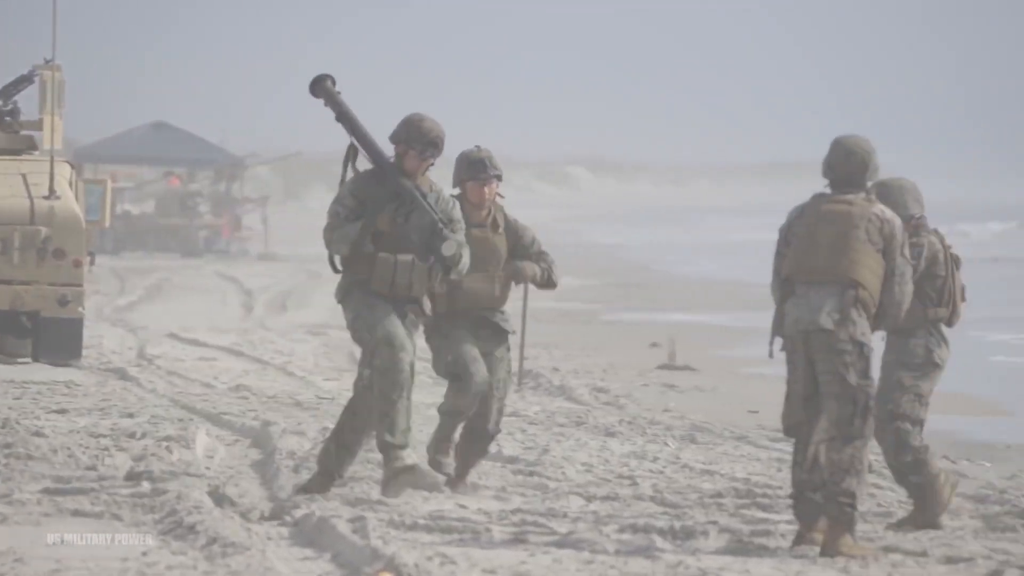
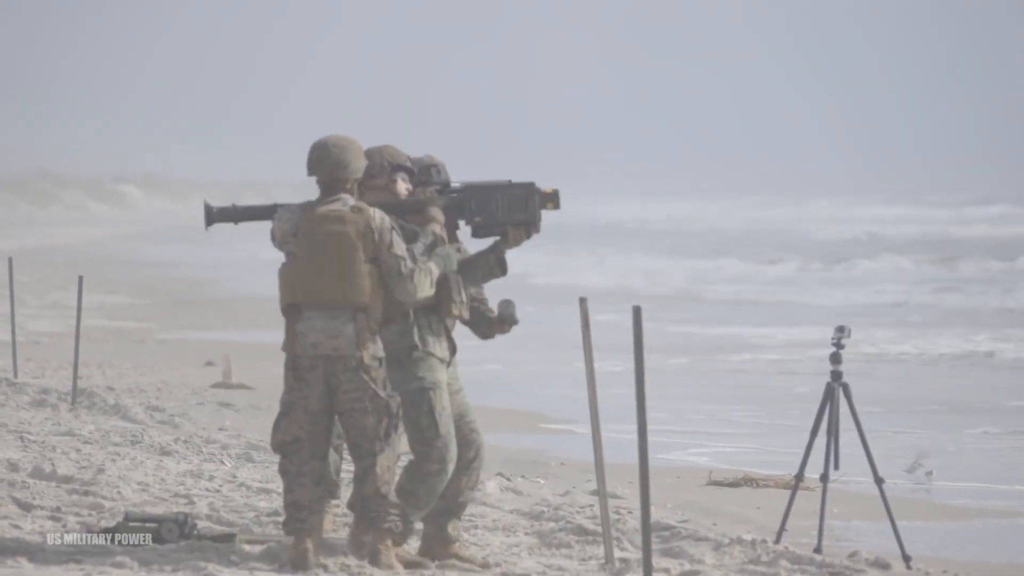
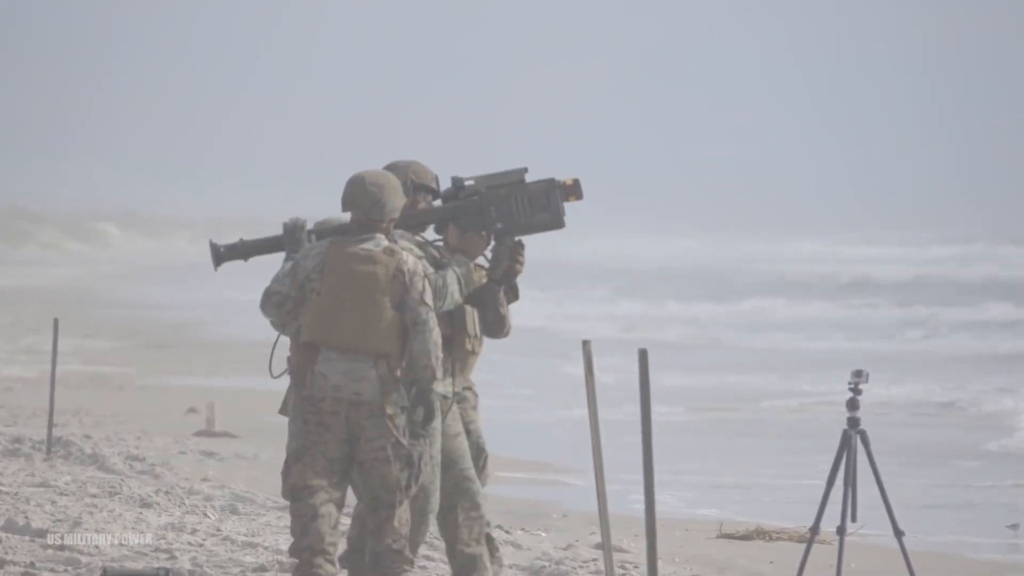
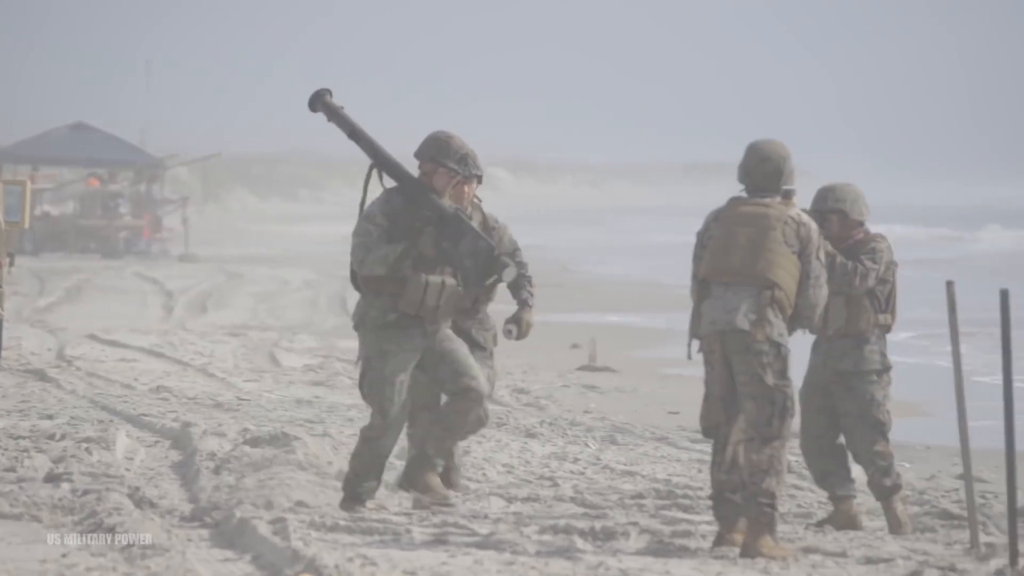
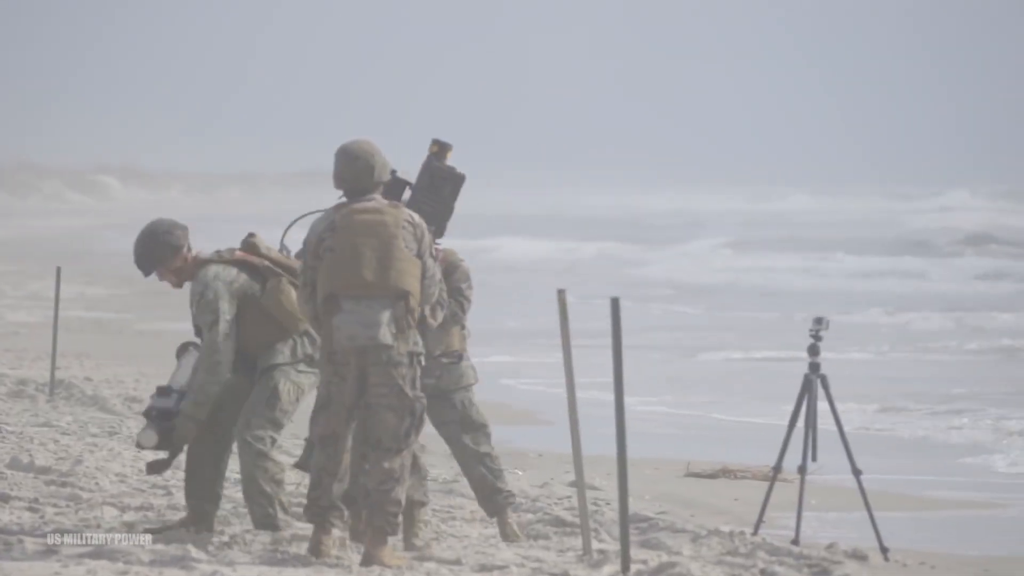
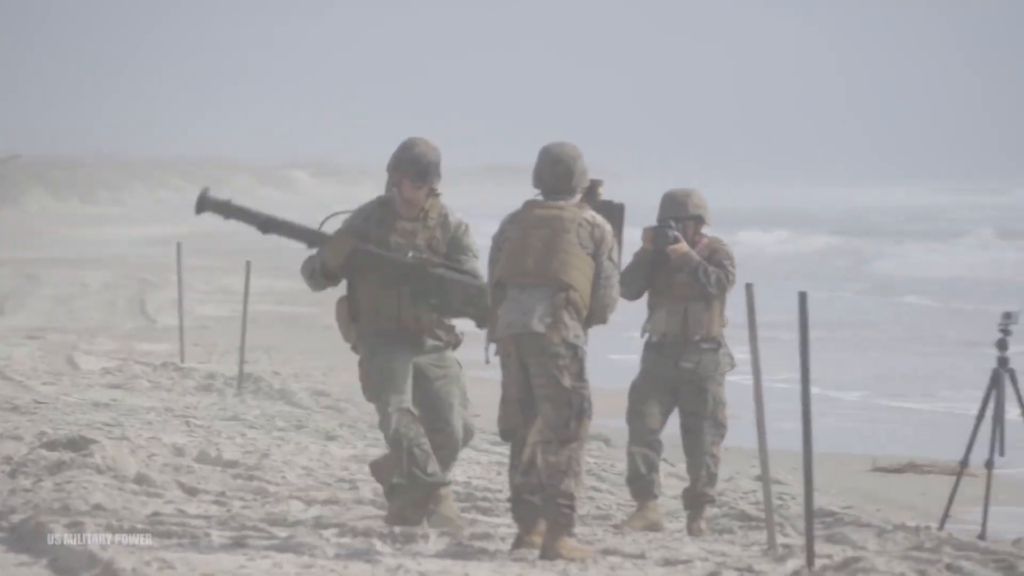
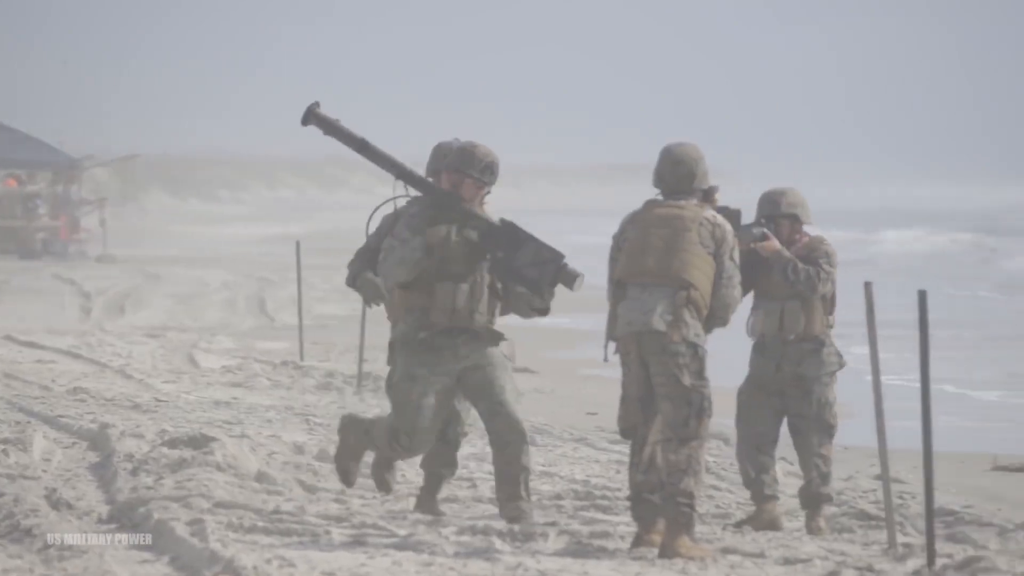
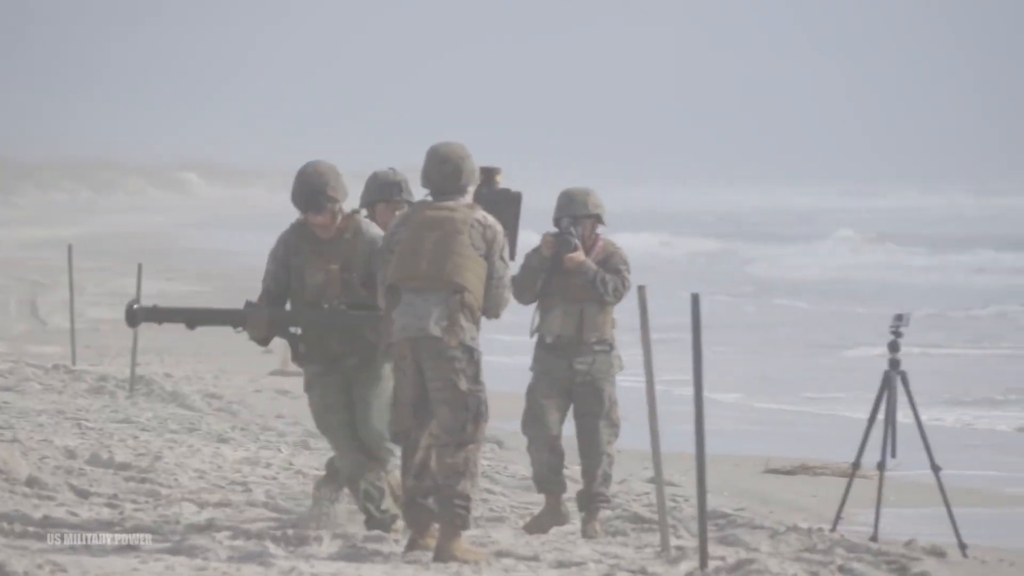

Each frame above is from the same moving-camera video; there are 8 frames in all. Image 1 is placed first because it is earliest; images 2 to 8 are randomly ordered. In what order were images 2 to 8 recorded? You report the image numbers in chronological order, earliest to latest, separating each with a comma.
4, 7, 6, 8, 5, 2, 3
